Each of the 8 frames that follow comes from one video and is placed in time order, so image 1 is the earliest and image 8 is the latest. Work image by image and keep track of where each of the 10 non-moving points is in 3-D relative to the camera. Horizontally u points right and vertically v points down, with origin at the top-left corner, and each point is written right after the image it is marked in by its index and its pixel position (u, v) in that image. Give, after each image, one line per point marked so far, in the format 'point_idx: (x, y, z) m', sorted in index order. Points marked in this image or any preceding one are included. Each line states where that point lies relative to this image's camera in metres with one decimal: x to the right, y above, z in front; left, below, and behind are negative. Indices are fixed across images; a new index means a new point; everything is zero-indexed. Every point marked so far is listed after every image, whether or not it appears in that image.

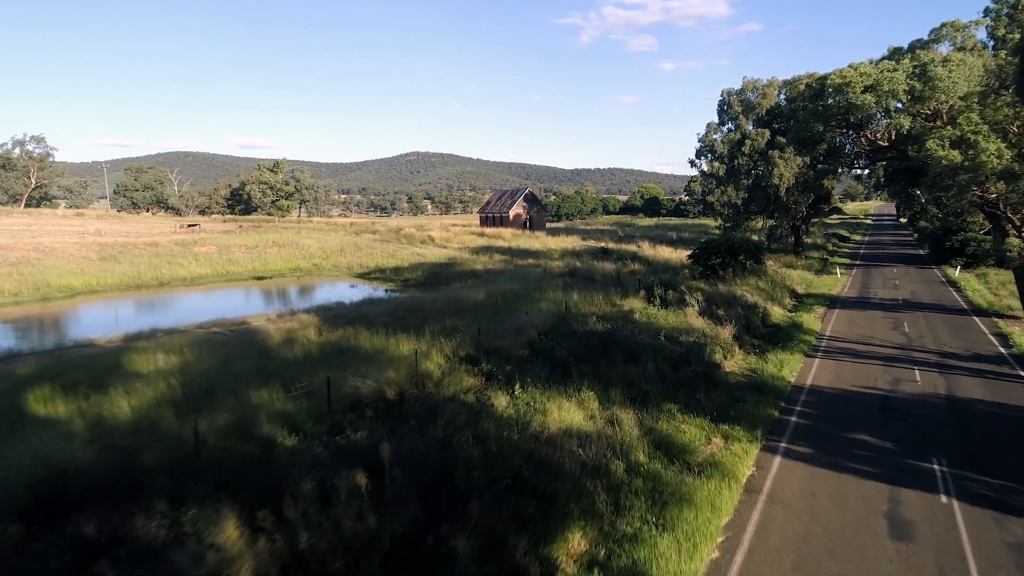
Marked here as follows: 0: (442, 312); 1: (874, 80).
0: (-1.3, -0.5, +14.0) m
1: (+8.4, +4.8, +17.4) m
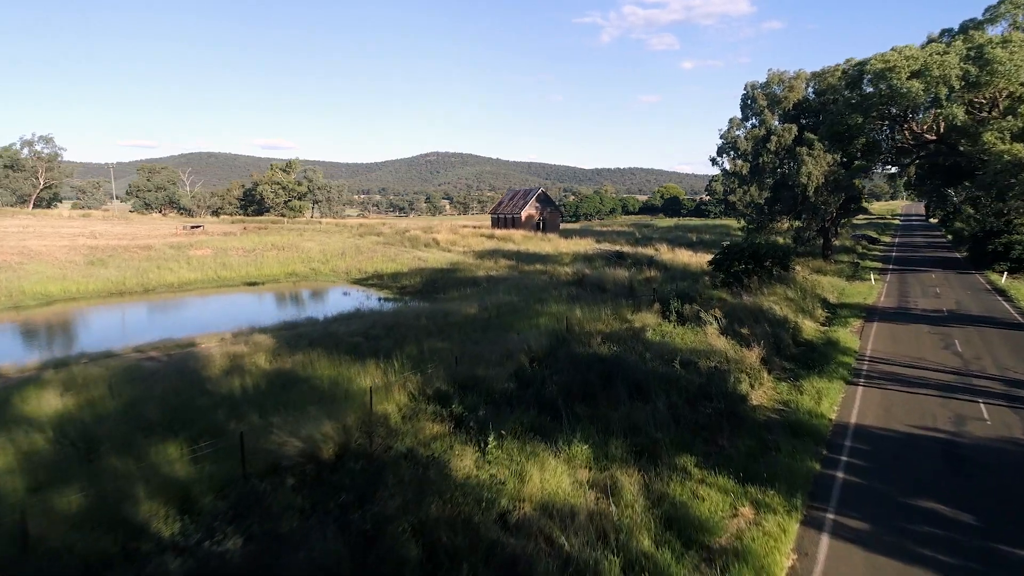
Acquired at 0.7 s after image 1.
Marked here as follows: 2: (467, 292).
0: (-1.4, -0.7, +12.2) m
1: (+8.4, +4.6, +15.3) m
2: (-1.1, -0.2, +18.7) m
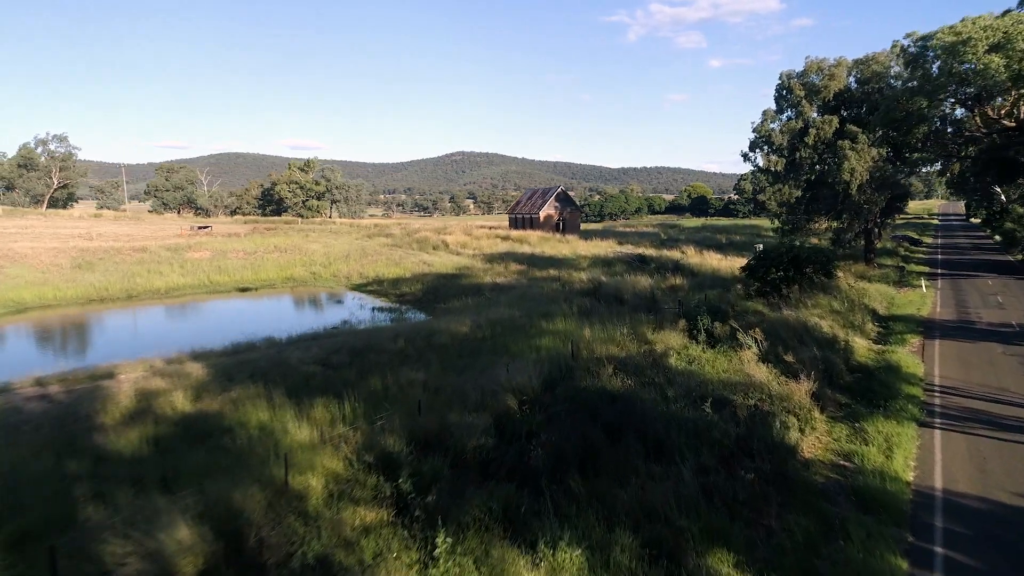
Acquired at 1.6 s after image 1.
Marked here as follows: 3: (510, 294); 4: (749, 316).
0: (-1.5, -1.0, +10.1) m
1: (+8.4, +4.3, +12.9) m
2: (-1.0, -0.4, +16.6) m
3: (-0.1, -0.2, +17.1) m
4: (+4.7, -0.6, +14.8) m
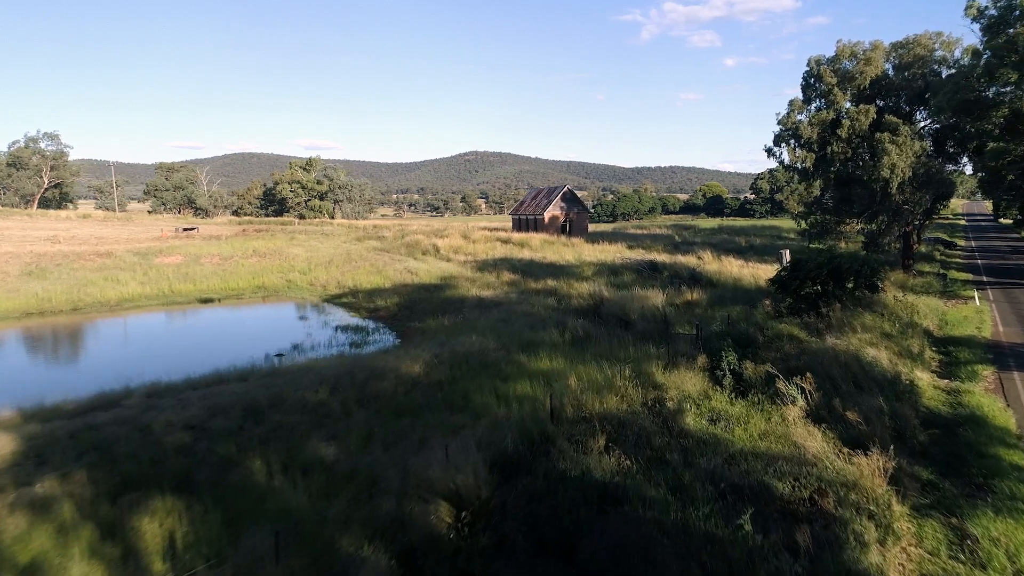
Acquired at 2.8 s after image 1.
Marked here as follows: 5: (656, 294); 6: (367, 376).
0: (-2.0, -1.3, +7.3) m
1: (+8.0, +4.0, +9.9) m
2: (-1.3, -0.8, +13.8) m
3: (-0.4, -0.5, +14.3) m
4: (+4.3, -0.9, +11.9) m
5: (+3.2, -0.1, +16.4) m
6: (-1.7, -1.1, +8.9) m
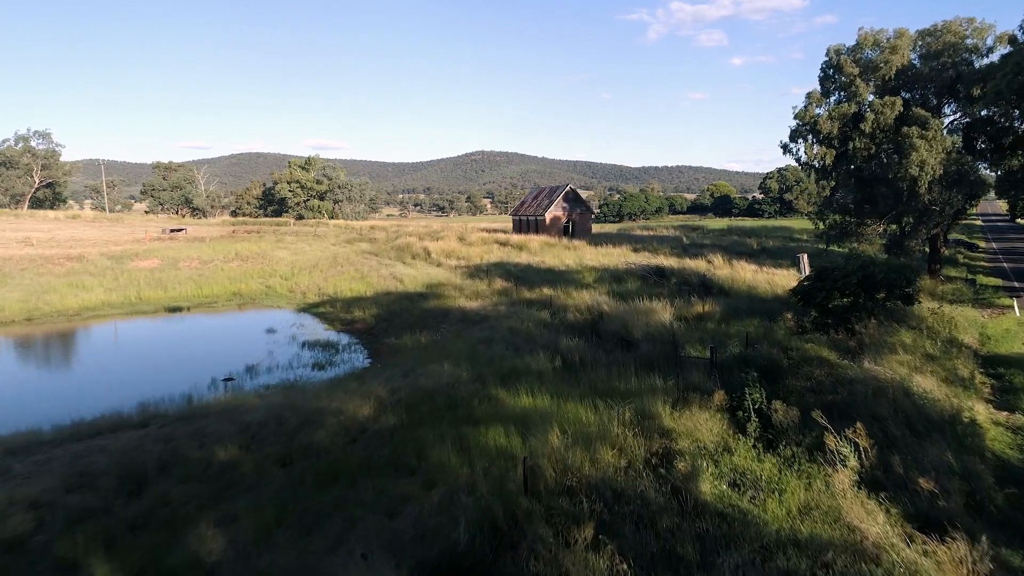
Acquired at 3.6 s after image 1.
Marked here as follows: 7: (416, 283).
0: (-2.3, -1.5, +5.5) m
1: (+7.8, +3.7, +8.1) m
2: (-1.6, -1.0, +12.0) m
3: (-0.6, -0.7, +12.5) m
4: (+4.1, -1.1, +10.1) m
5: (+2.9, -0.4, +14.6) m
6: (-2.0, -1.3, +7.1) m
7: (-2.5, +0.1, +19.8) m
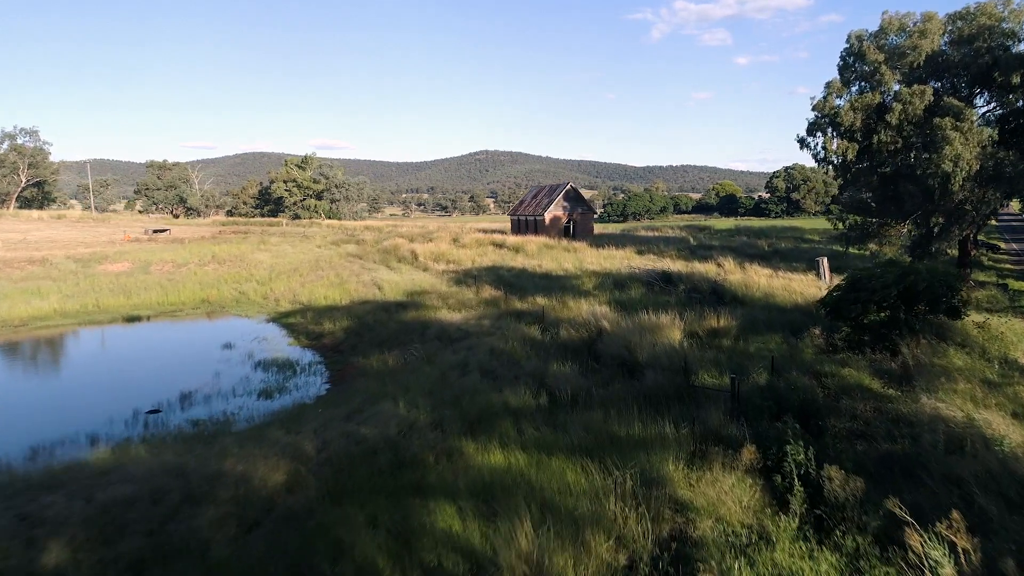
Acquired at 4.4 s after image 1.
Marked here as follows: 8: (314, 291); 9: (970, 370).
0: (-2.6, -1.7, +3.7) m
1: (+7.5, +3.5, +6.1) m
2: (-1.8, -1.2, +10.1) m
3: (-0.9, -0.9, +10.6) m
4: (+3.8, -1.3, +8.2) m
5: (+2.7, -0.6, +12.7) m
6: (-2.3, -1.5, +5.3) m
7: (-2.7, -0.1, +17.9) m
8: (-5.2, -0.1, +19.8) m
9: (+6.4, -1.2, +10.4) m
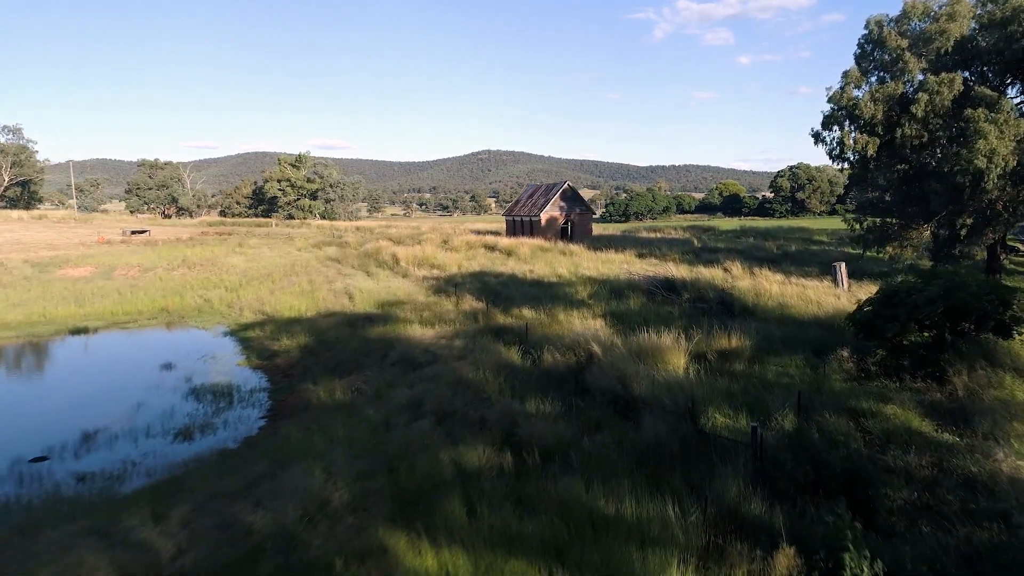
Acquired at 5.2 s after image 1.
0: (-2.9, -1.9, +1.9) m
1: (+7.1, +3.3, +4.3) m
2: (-2.2, -1.4, +8.3) m
3: (-1.2, -1.1, +8.8) m
4: (+3.5, -1.5, +6.4) m
5: (+2.4, -0.8, +10.8) m
6: (-2.6, -1.7, +3.5) m
7: (-3.1, -0.3, +16.1) m
8: (-5.5, -0.3, +18.0) m
9: (+6.0, -1.4, +8.5) m
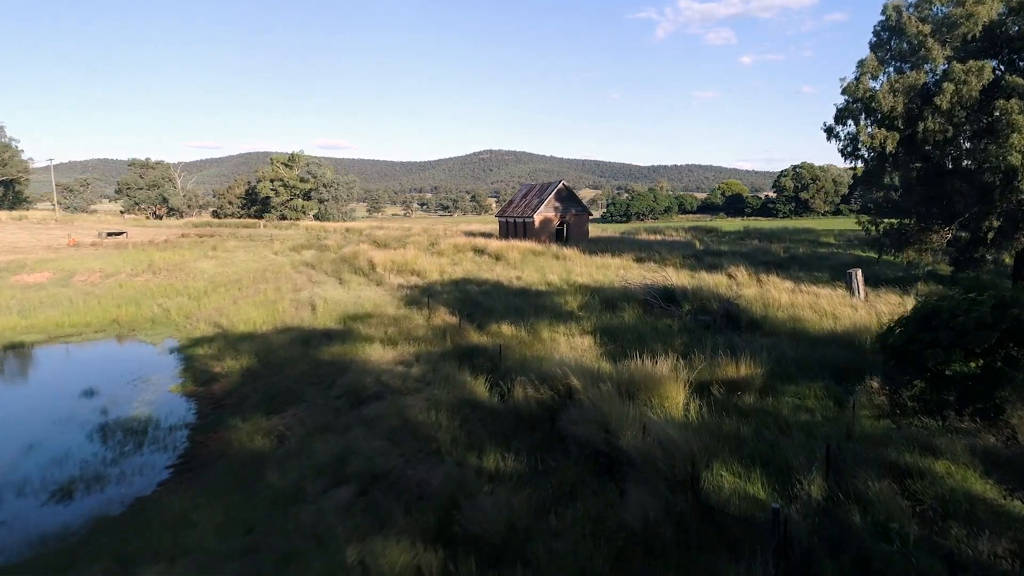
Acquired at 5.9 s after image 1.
0: (-3.3, -2.1, +0.2) m
1: (+6.7, +3.1, +2.6) m
2: (-2.6, -1.6, +6.7) m
3: (-1.6, -1.3, +7.2) m
4: (+3.1, -1.7, +4.7) m
5: (+2.0, -1.0, +9.2) m
6: (-3.1, -1.9, +1.8) m
7: (-3.4, -0.5, +14.5) m
8: (-5.9, -0.5, +16.4) m
9: (+5.6, -1.6, +6.9) m
